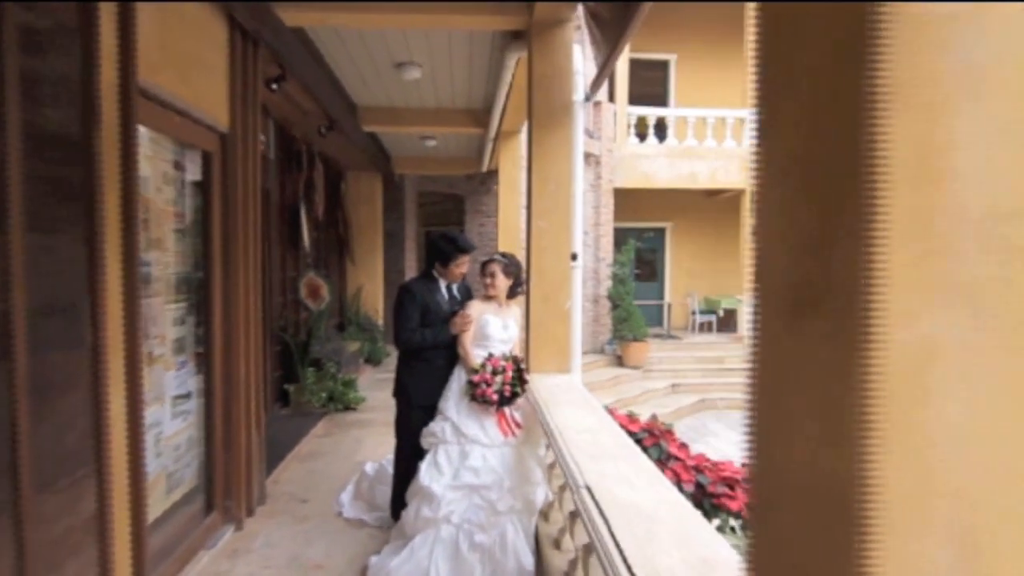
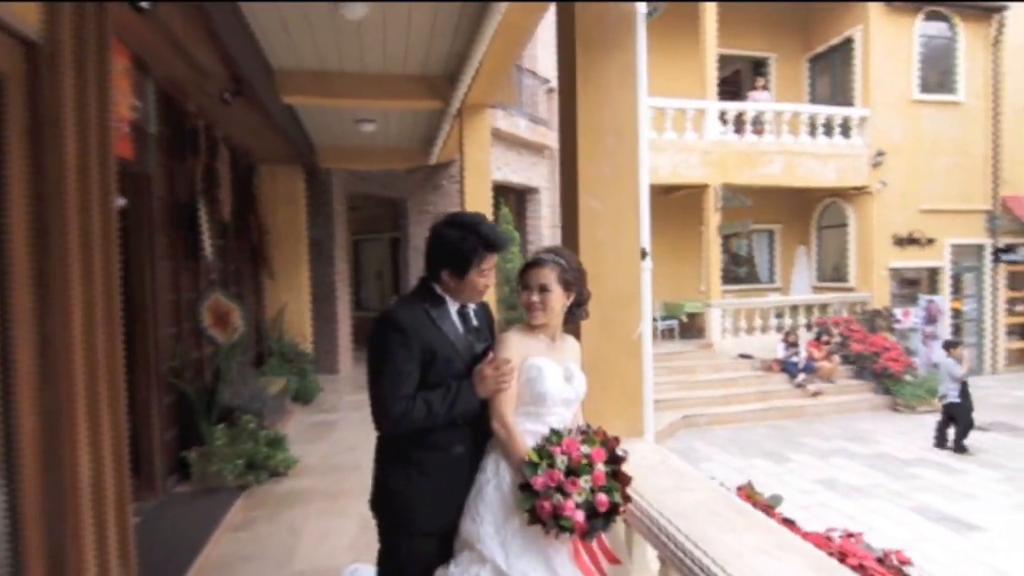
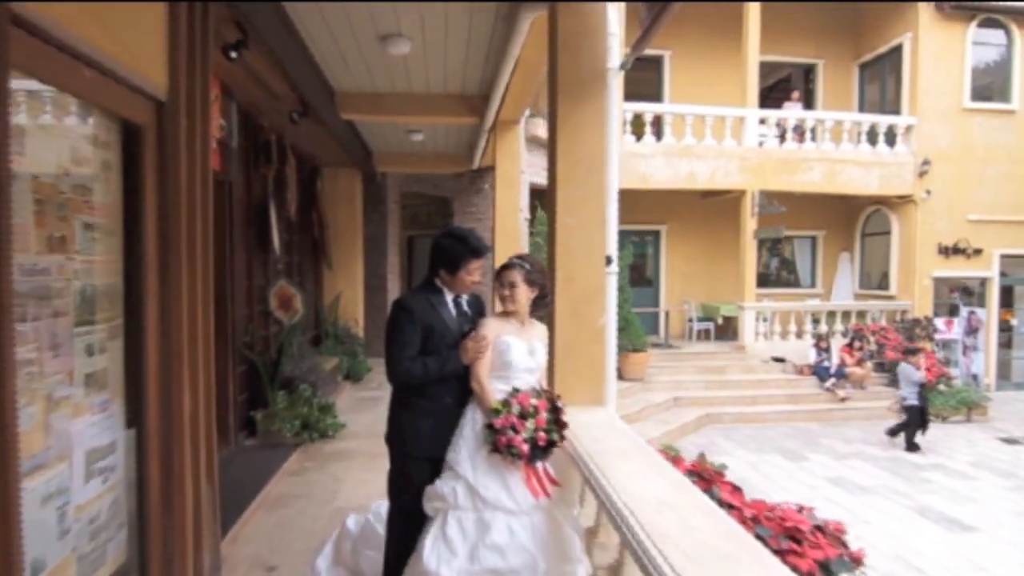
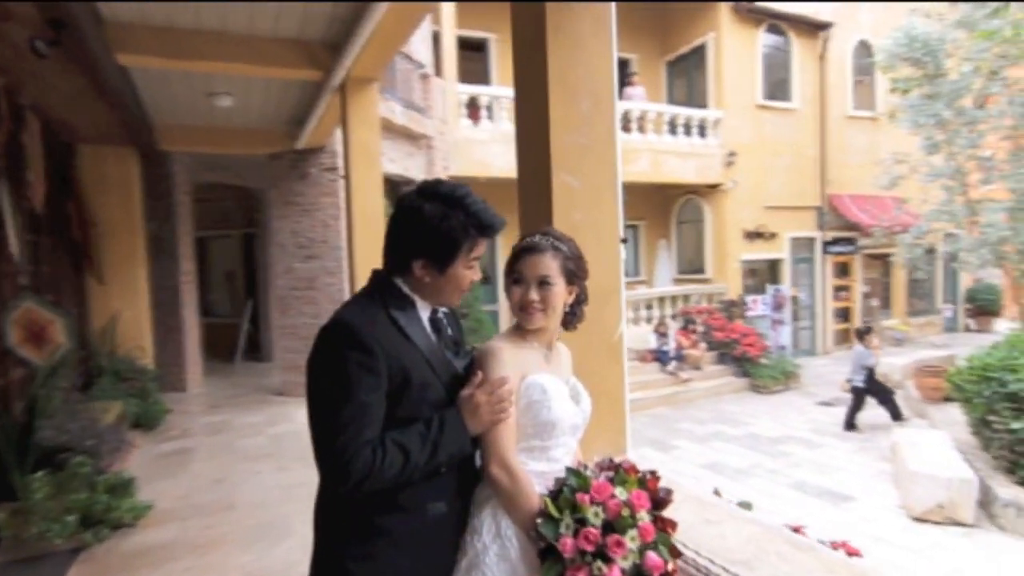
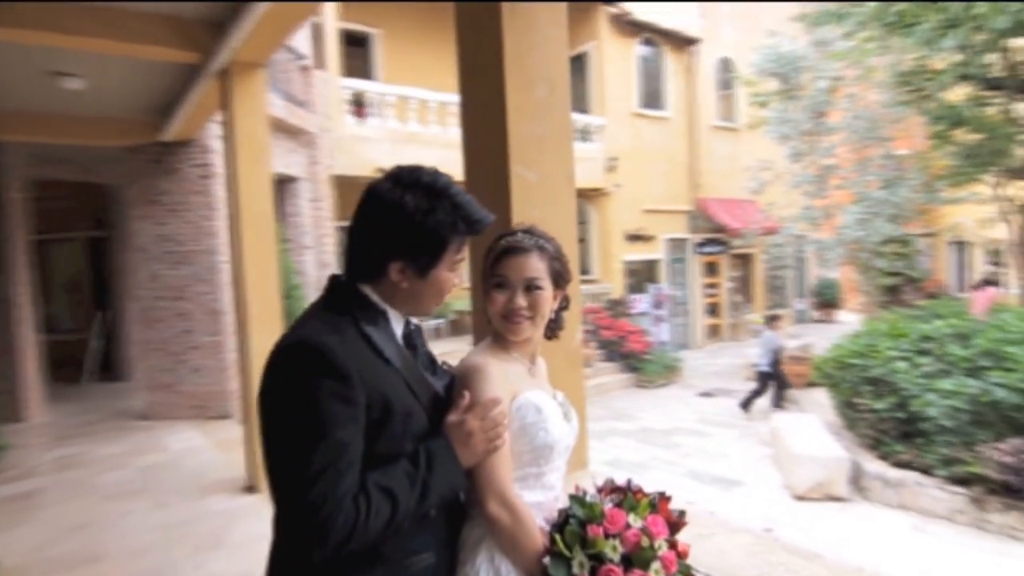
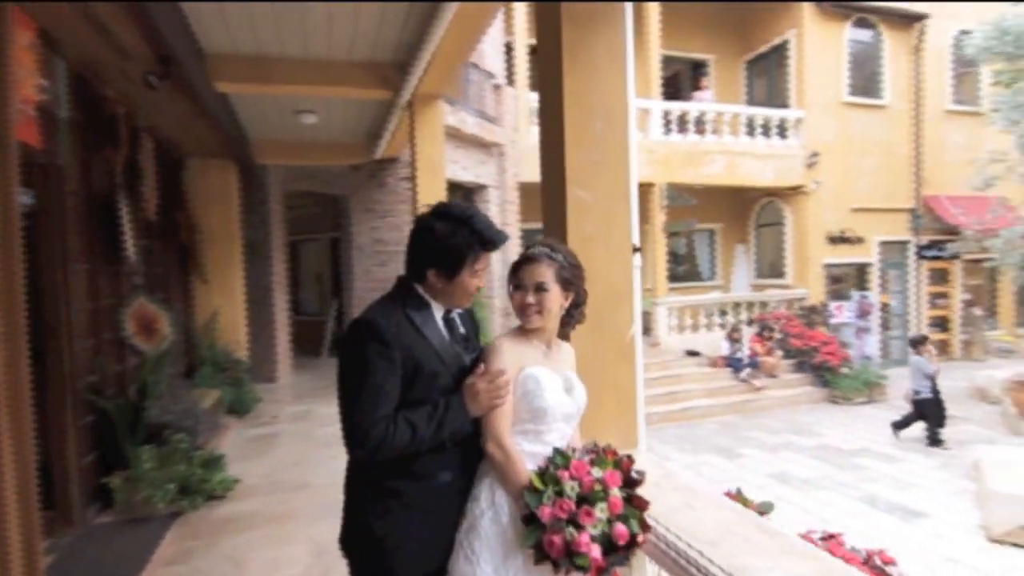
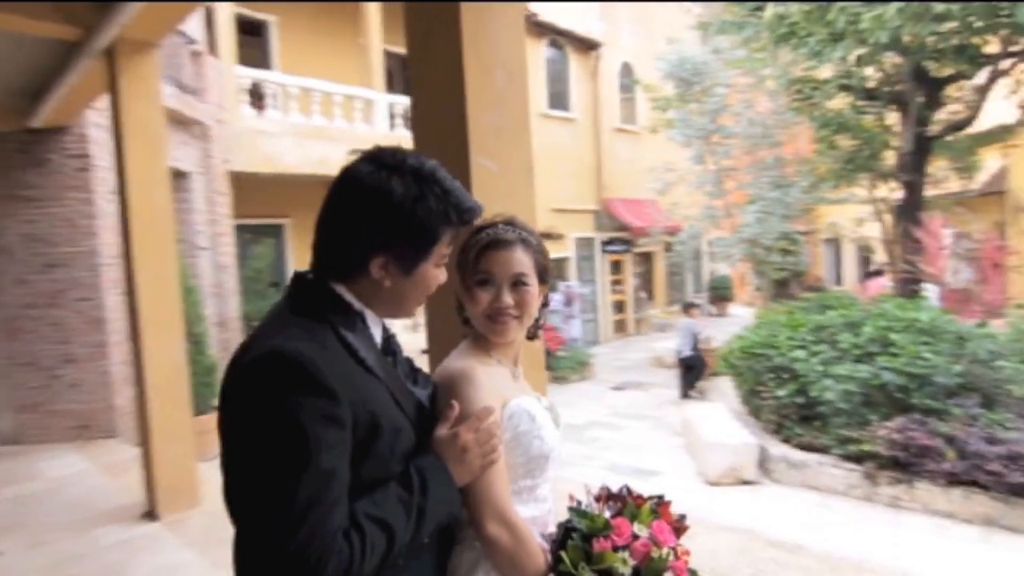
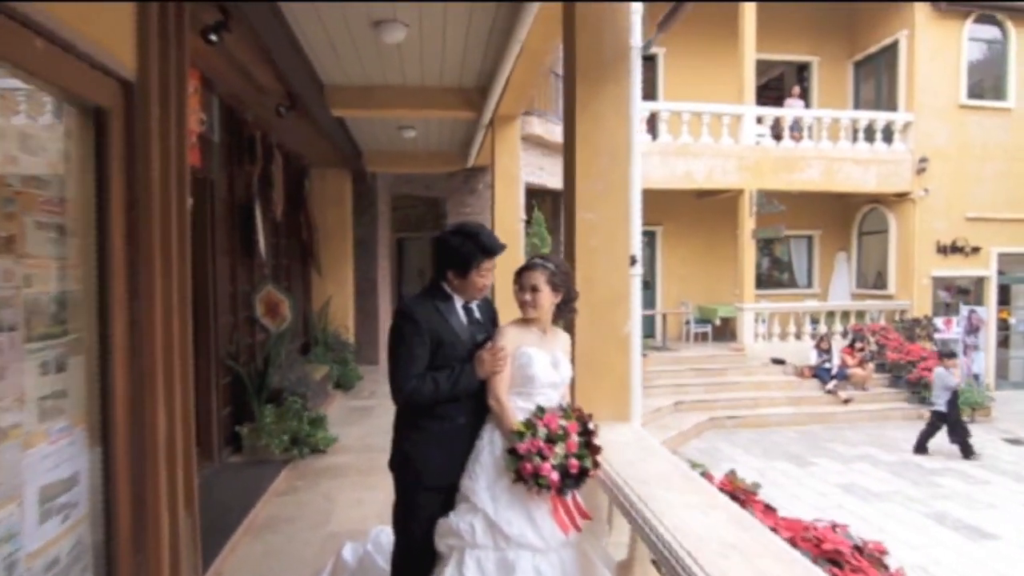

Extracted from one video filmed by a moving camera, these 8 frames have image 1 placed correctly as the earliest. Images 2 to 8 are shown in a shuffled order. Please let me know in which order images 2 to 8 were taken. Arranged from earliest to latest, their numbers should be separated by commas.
3, 8, 2, 6, 4, 5, 7
